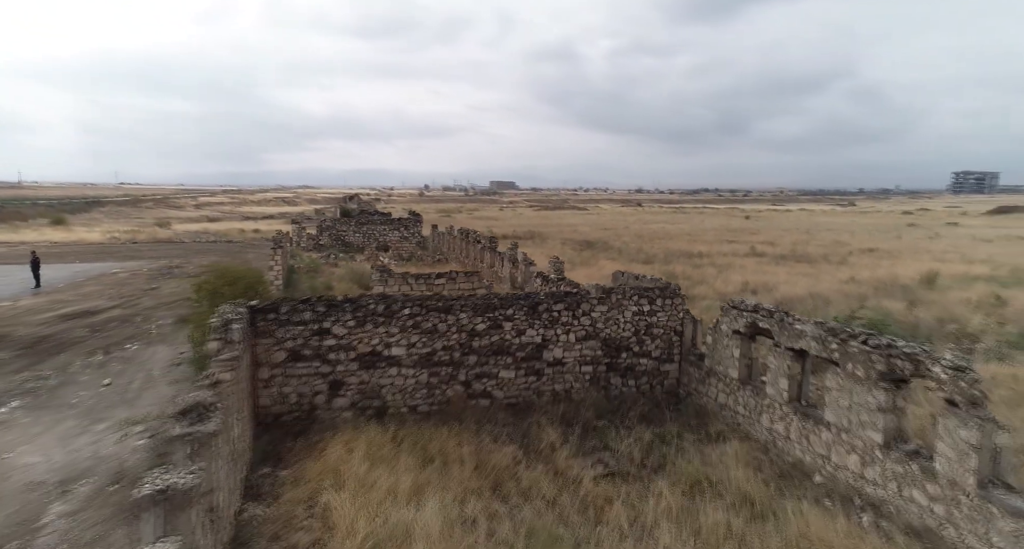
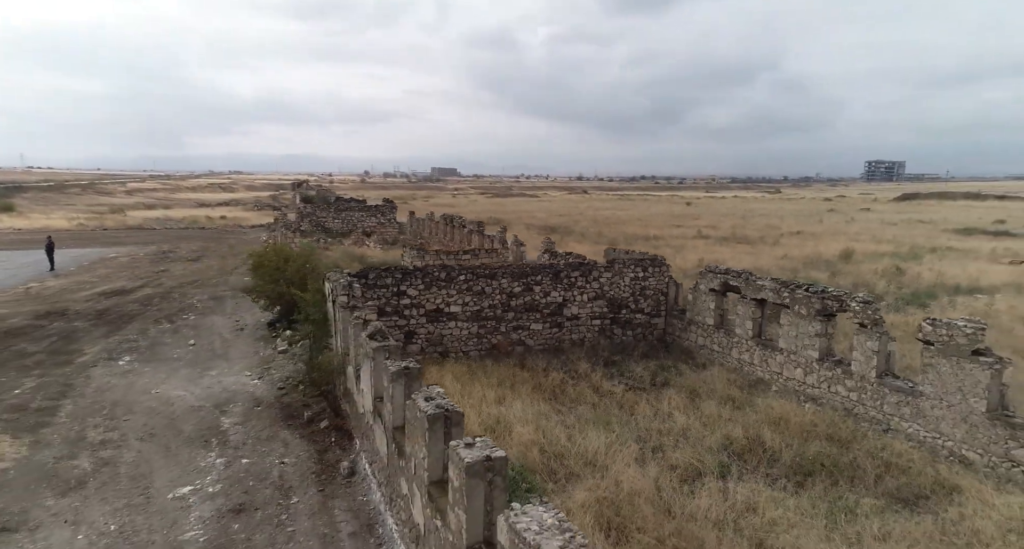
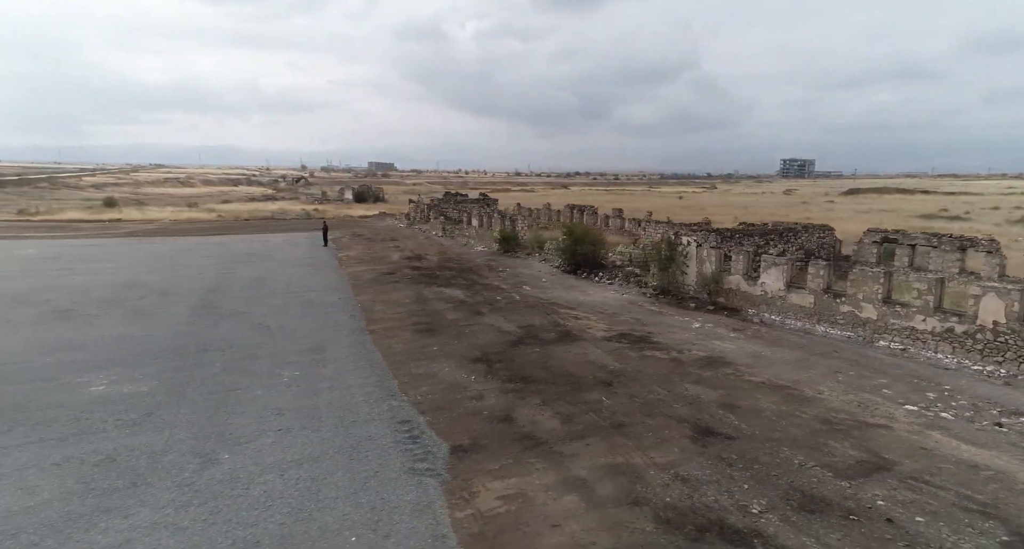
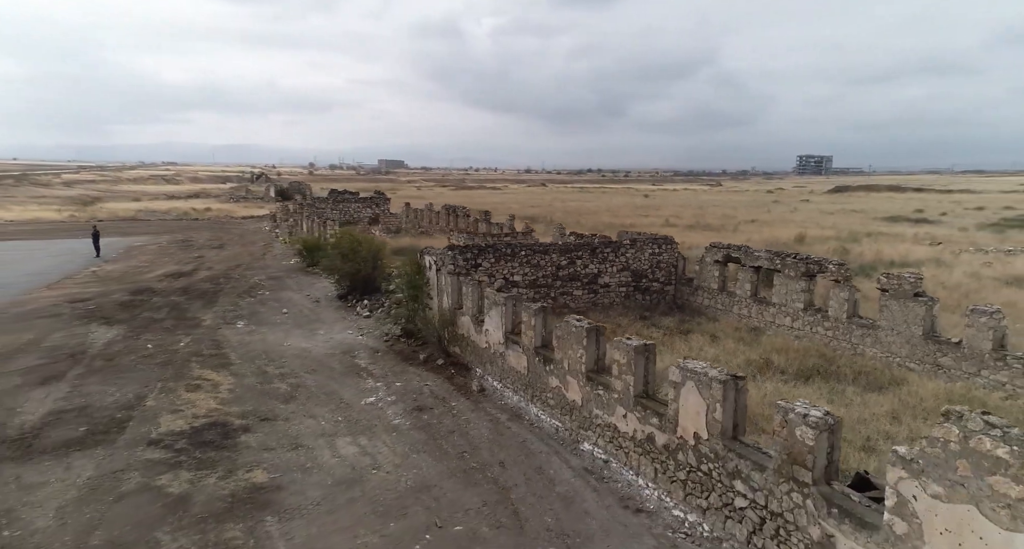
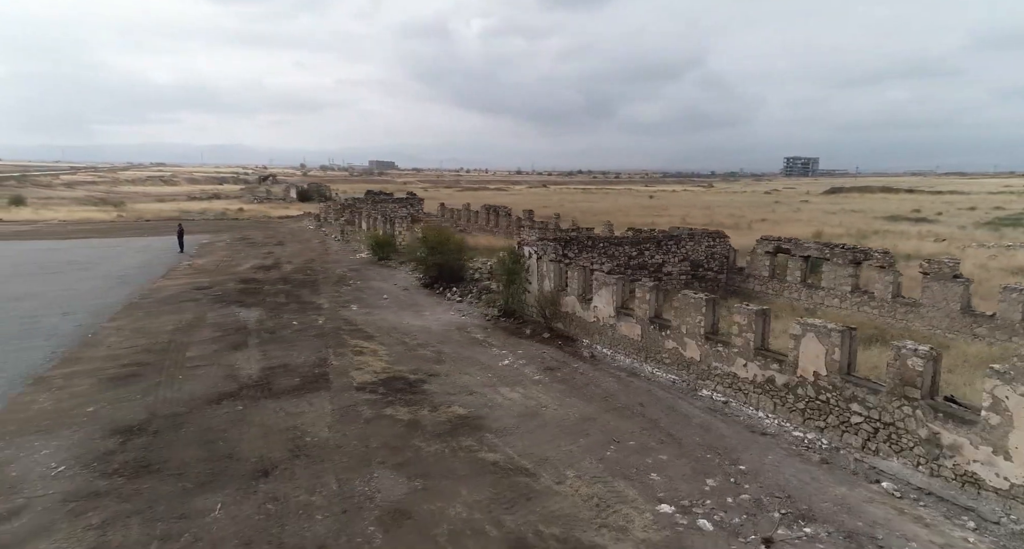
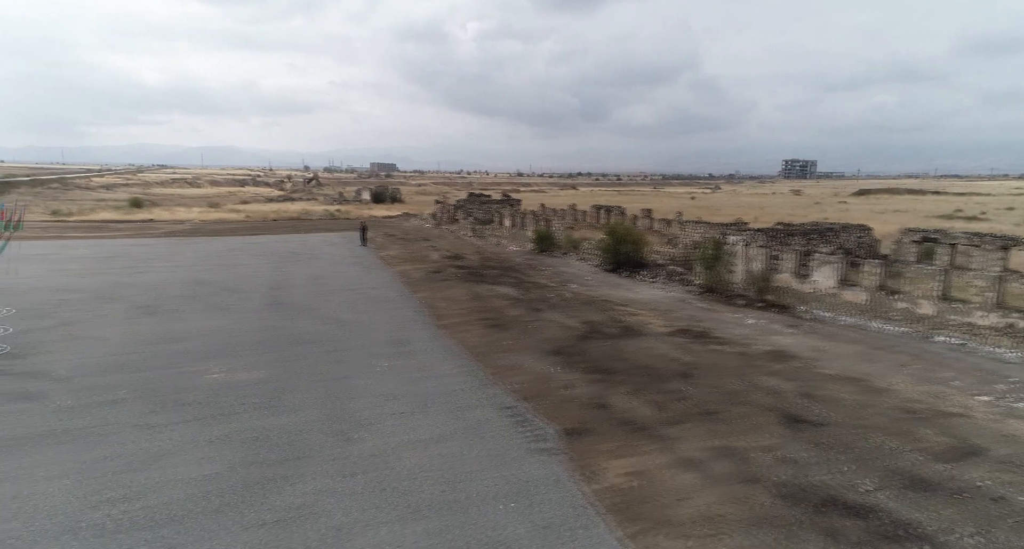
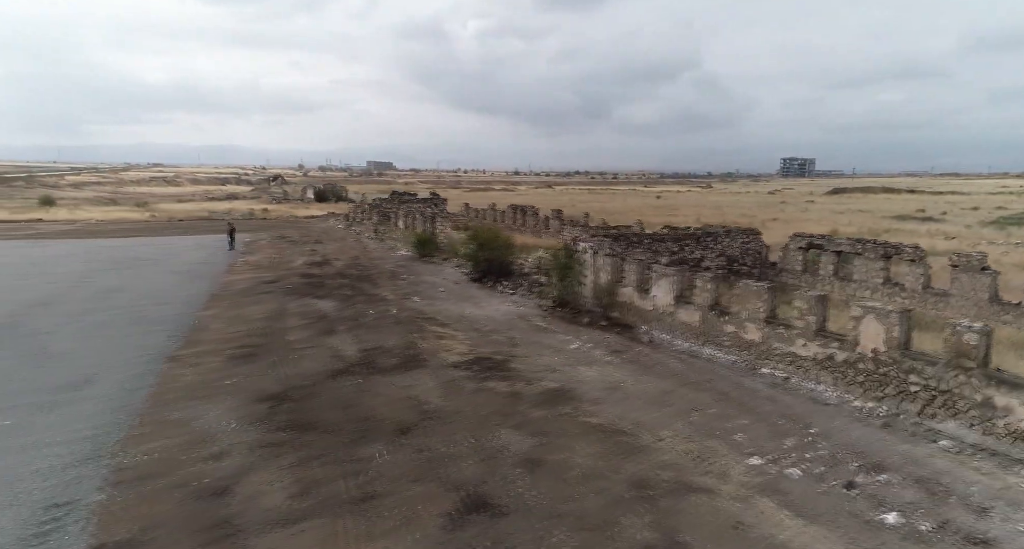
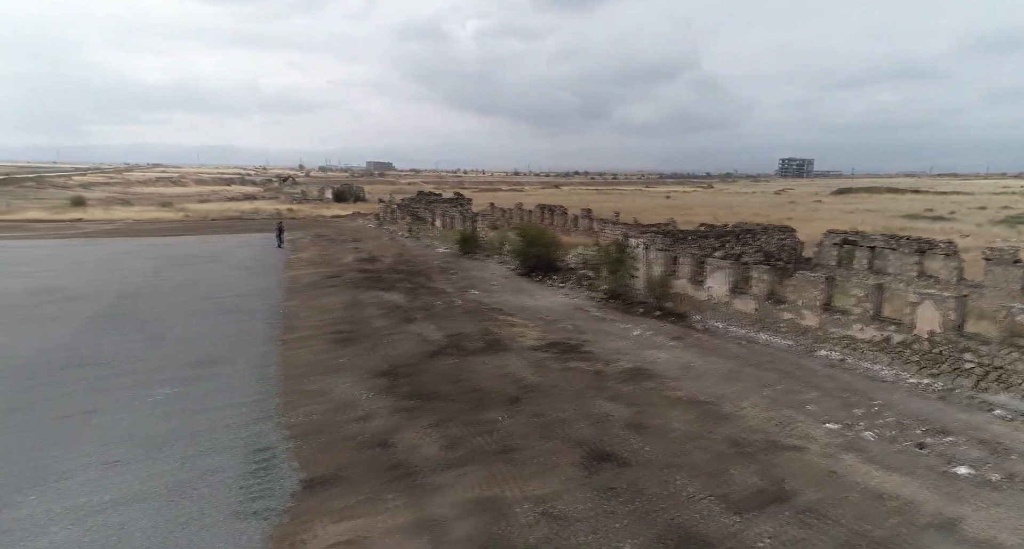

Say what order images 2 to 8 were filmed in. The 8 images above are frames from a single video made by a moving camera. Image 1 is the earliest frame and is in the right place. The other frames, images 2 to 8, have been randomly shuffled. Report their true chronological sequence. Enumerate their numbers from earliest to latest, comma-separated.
2, 4, 5, 7, 8, 3, 6
